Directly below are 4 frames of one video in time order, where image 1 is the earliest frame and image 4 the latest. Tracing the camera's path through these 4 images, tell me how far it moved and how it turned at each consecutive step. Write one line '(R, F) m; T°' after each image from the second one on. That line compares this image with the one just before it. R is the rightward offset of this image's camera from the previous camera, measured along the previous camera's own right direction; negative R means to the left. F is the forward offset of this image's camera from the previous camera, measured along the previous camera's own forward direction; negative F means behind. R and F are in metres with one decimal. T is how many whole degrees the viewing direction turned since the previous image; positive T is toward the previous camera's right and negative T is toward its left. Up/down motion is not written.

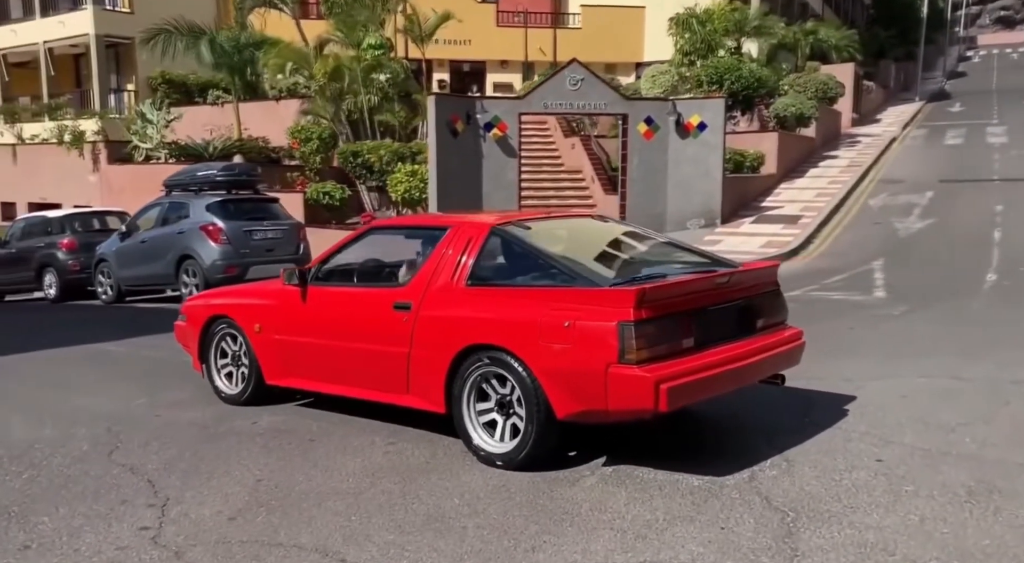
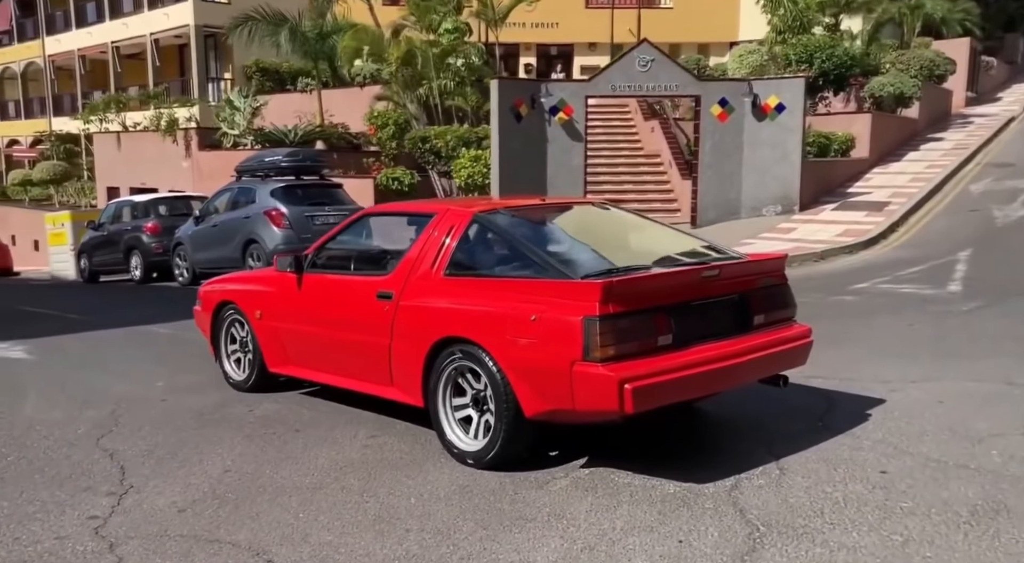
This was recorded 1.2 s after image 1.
(+0.8, +0.3) m; -7°
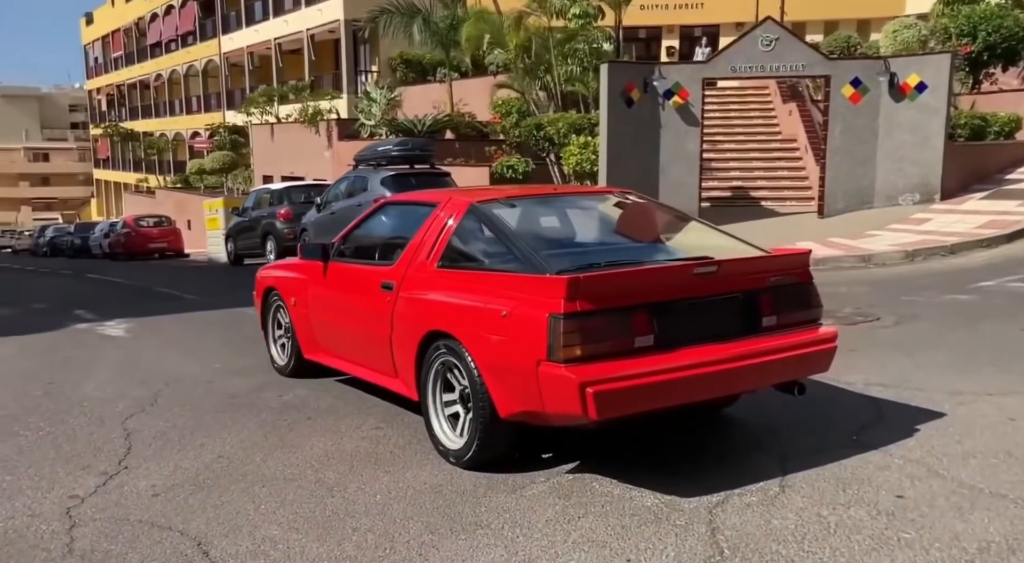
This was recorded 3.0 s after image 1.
(+1.0, +0.4) m; -11°
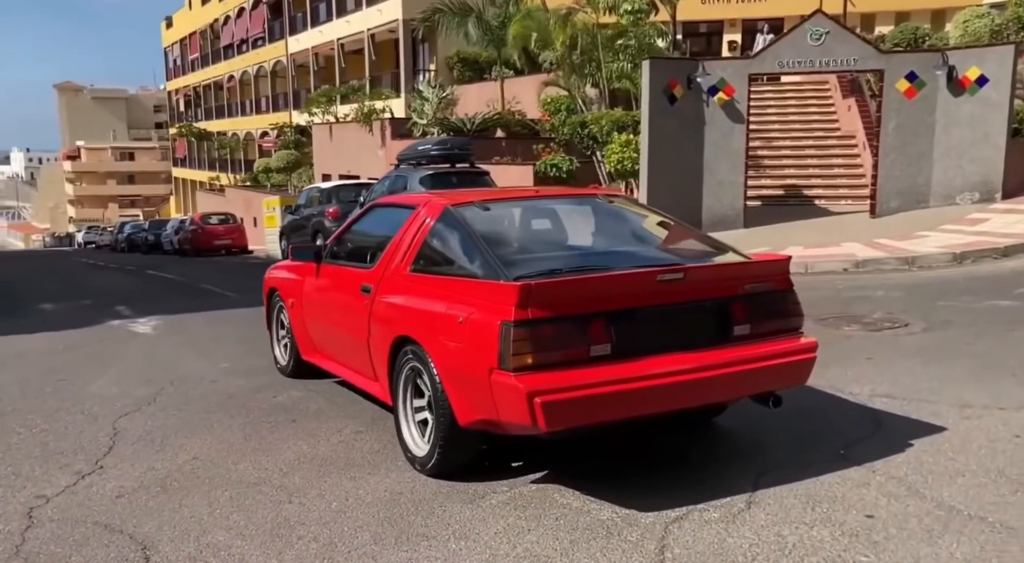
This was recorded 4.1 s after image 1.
(+0.6, +0.2) m; -5°
